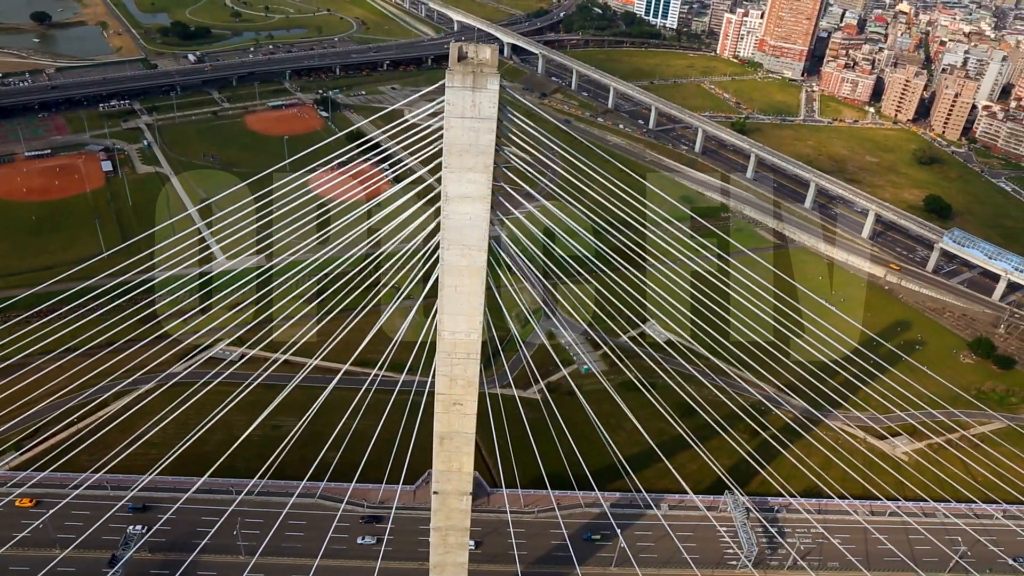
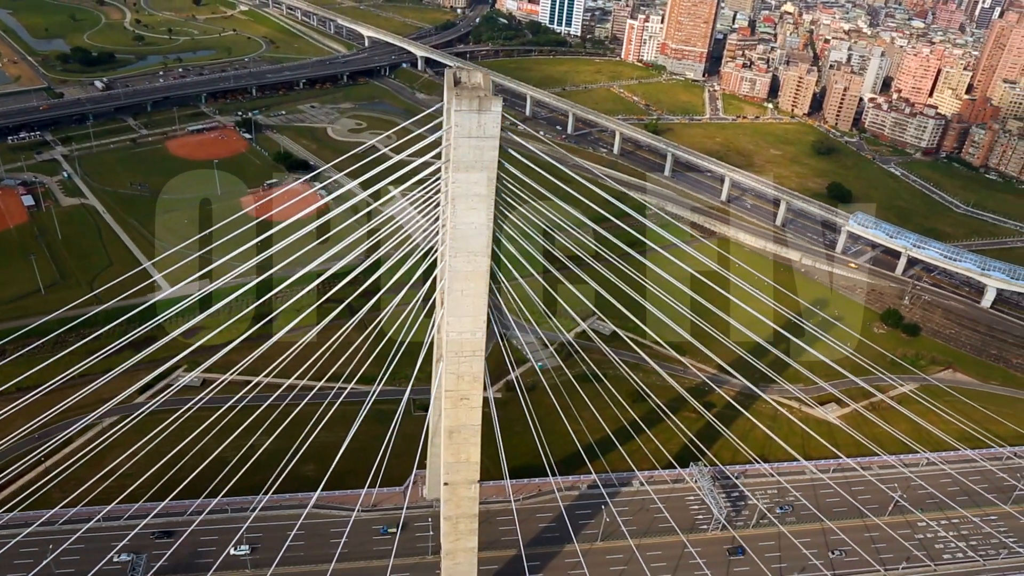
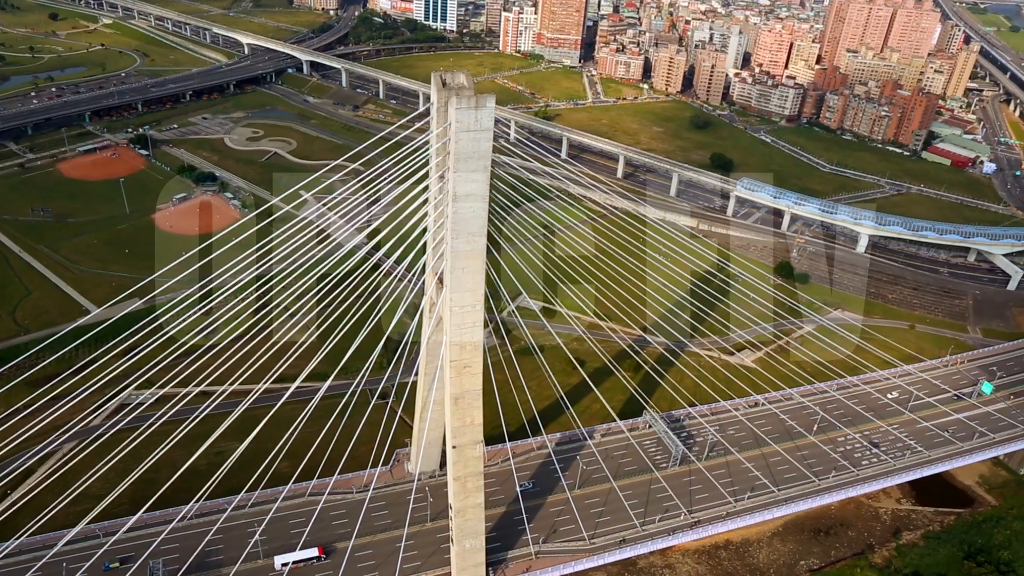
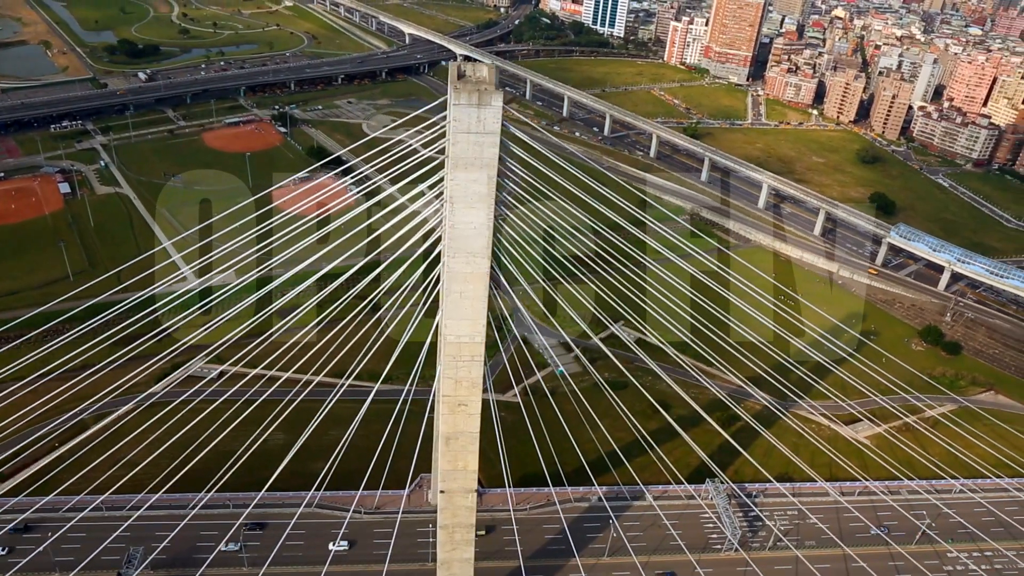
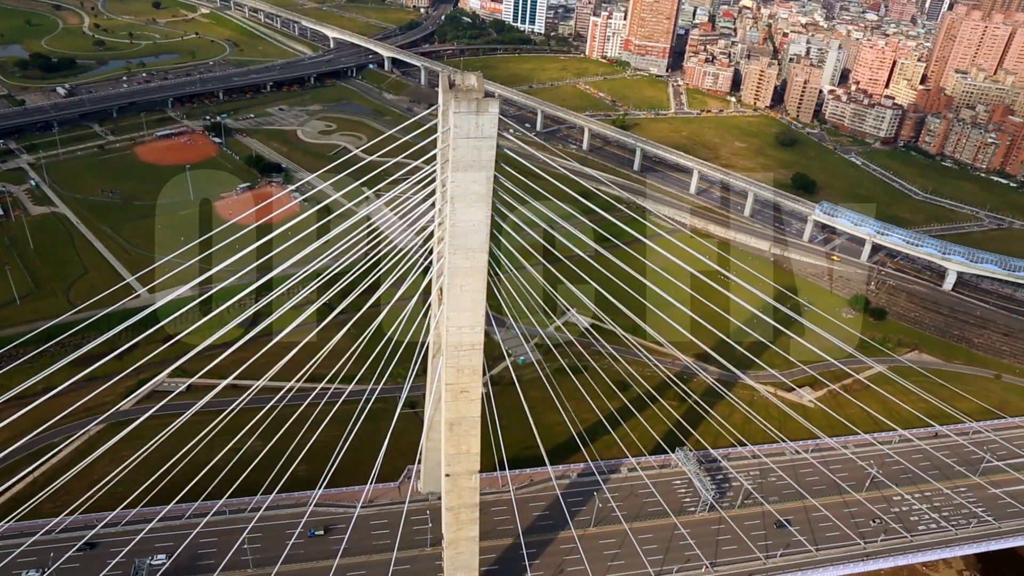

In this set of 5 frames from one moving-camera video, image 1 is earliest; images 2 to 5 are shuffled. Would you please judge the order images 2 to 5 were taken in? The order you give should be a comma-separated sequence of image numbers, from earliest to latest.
4, 2, 5, 3
